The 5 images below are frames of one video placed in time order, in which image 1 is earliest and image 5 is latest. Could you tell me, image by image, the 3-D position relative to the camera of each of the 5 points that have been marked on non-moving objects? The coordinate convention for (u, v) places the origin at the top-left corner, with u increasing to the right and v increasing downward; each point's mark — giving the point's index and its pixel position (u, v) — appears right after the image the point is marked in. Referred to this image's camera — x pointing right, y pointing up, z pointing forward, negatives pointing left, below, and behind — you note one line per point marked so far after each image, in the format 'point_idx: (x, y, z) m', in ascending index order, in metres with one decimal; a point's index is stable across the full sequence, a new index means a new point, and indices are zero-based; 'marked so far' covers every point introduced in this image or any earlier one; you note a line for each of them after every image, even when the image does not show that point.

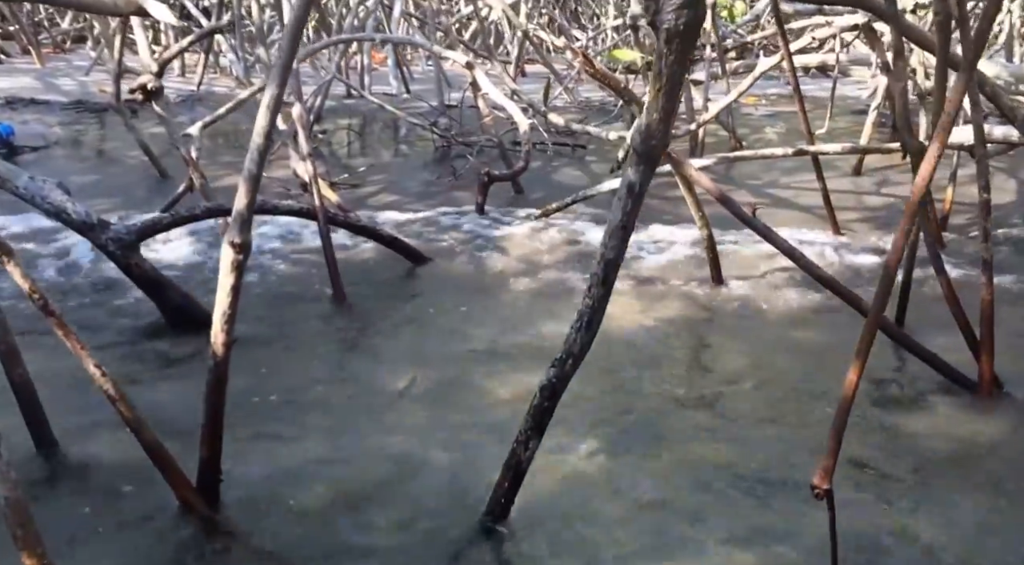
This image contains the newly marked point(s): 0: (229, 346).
0: (-0.5, -0.1, +2.0) m
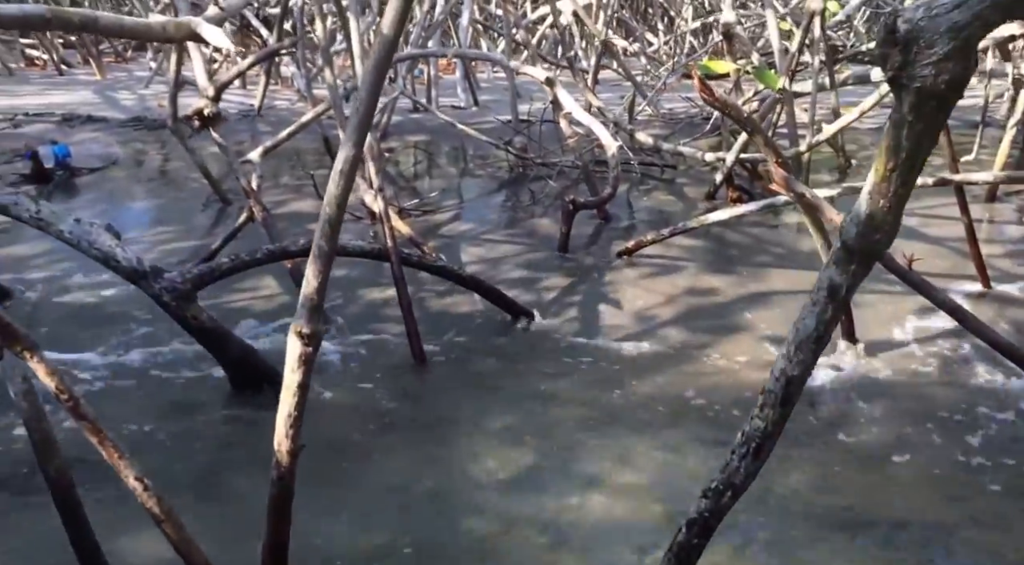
0: (-0.3, -0.2, +1.6) m
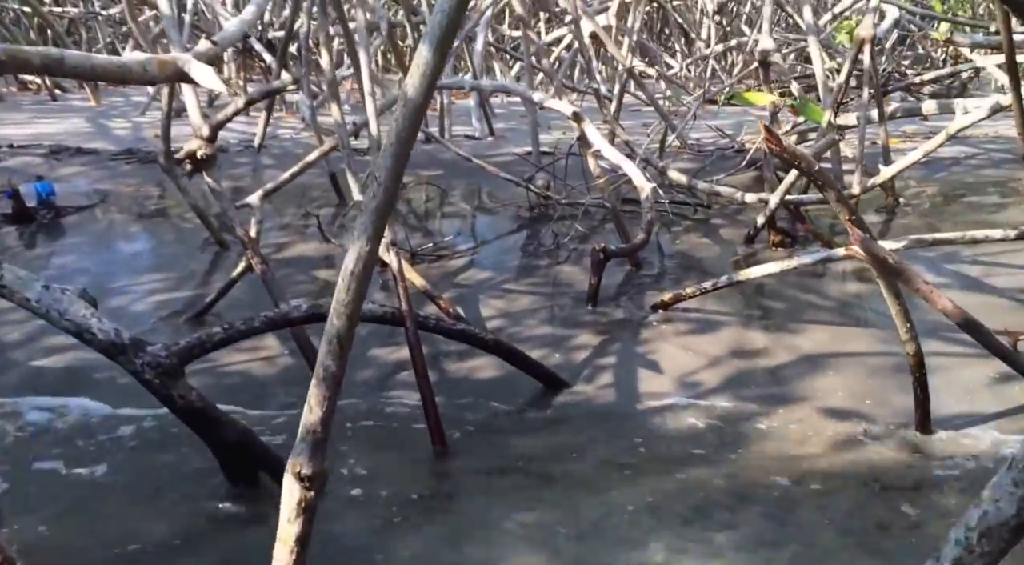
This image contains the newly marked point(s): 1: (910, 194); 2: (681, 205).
0: (-0.2, -0.4, +1.3) m
1: (+1.9, +0.4, +5.7) m
2: (+0.7, +0.3, +4.6) m
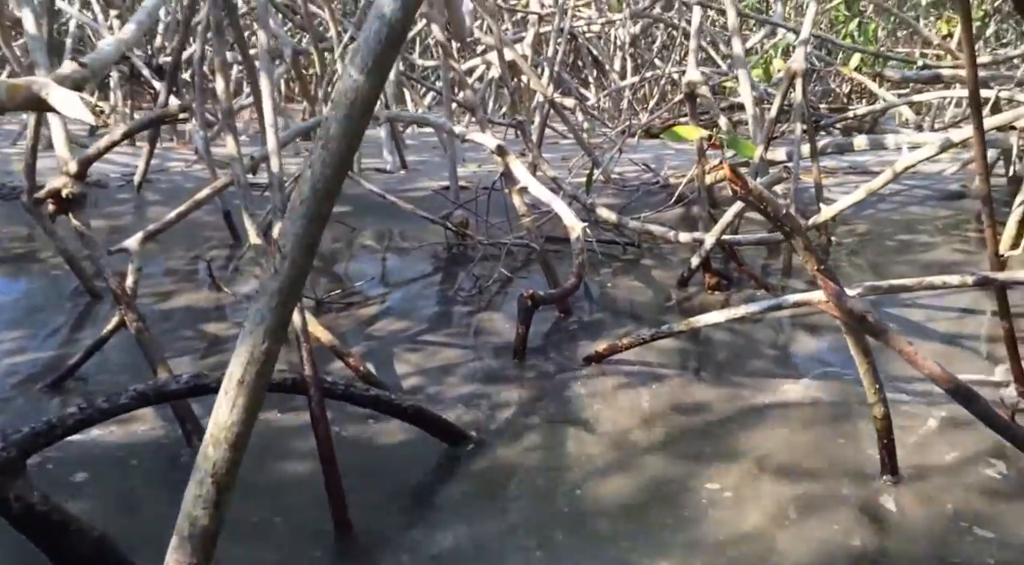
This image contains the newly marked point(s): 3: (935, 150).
0: (-0.3, -0.4, +0.9) m
1: (+1.5, +0.2, +5.5) m
2: (+0.4, +0.1, +4.3) m
3: (+1.4, +0.4, +3.8) m
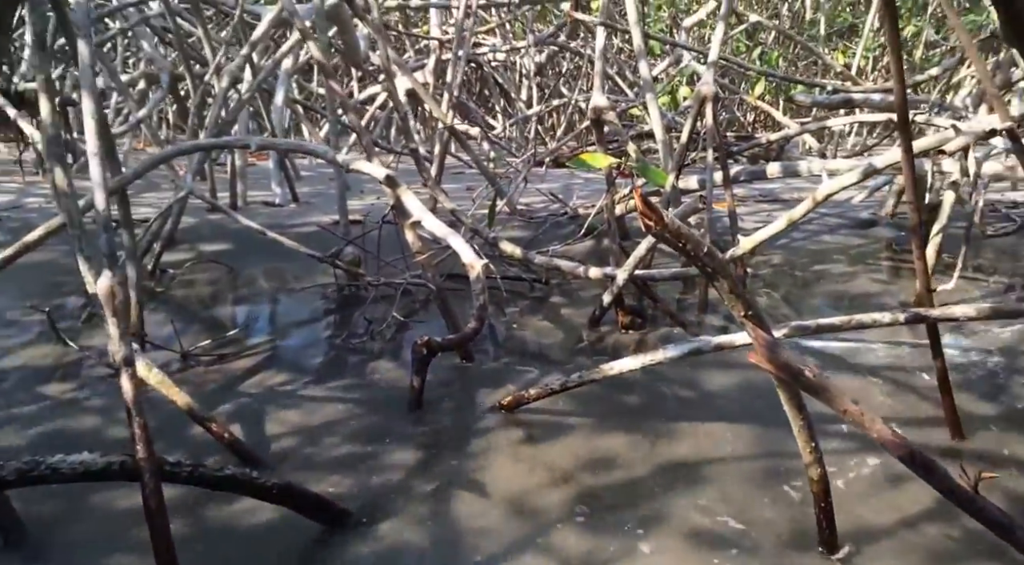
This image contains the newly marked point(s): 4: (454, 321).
0: (-0.4, -0.5, +0.5) m
1: (+1.1, +0.1, +5.3) m
2: (0.0, 0.0, +4.0) m
3: (+1.1, +0.3, +3.6) m
4: (-0.2, -0.1, +3.2) m
